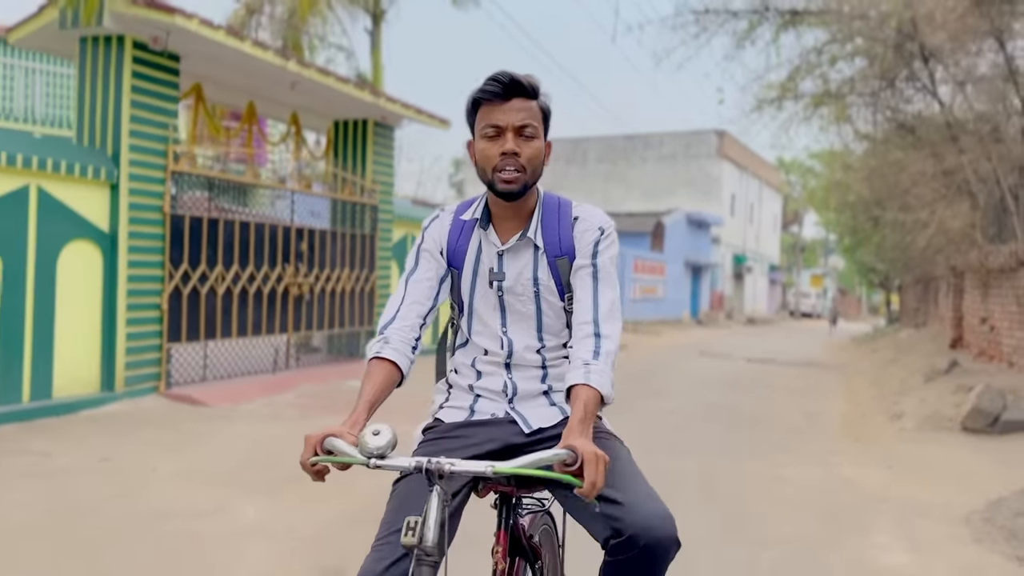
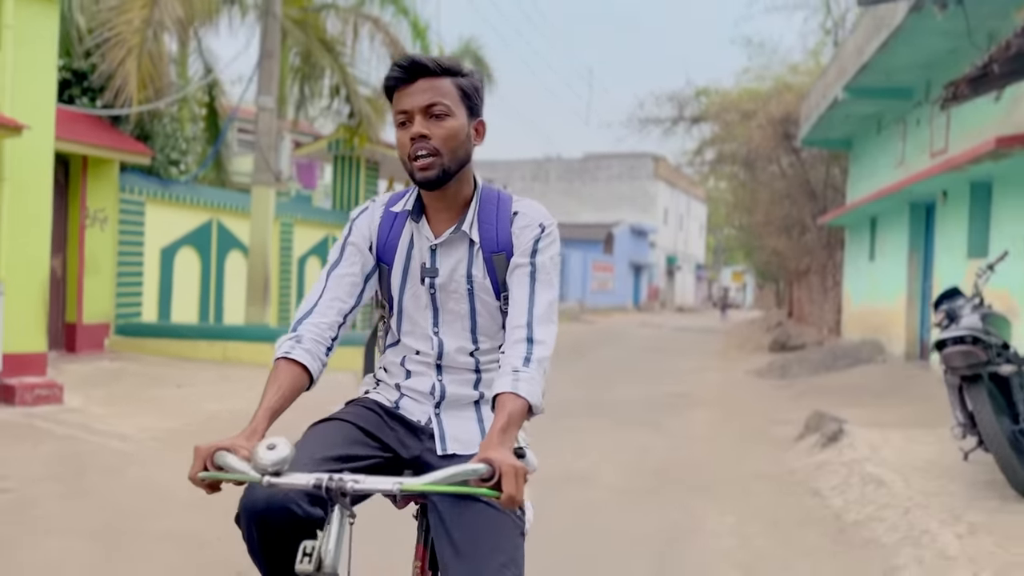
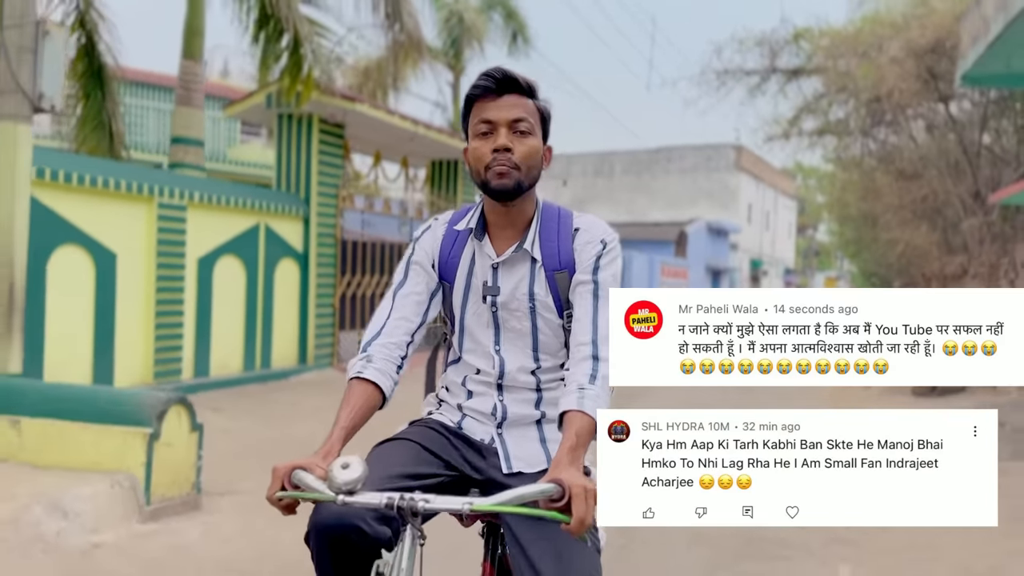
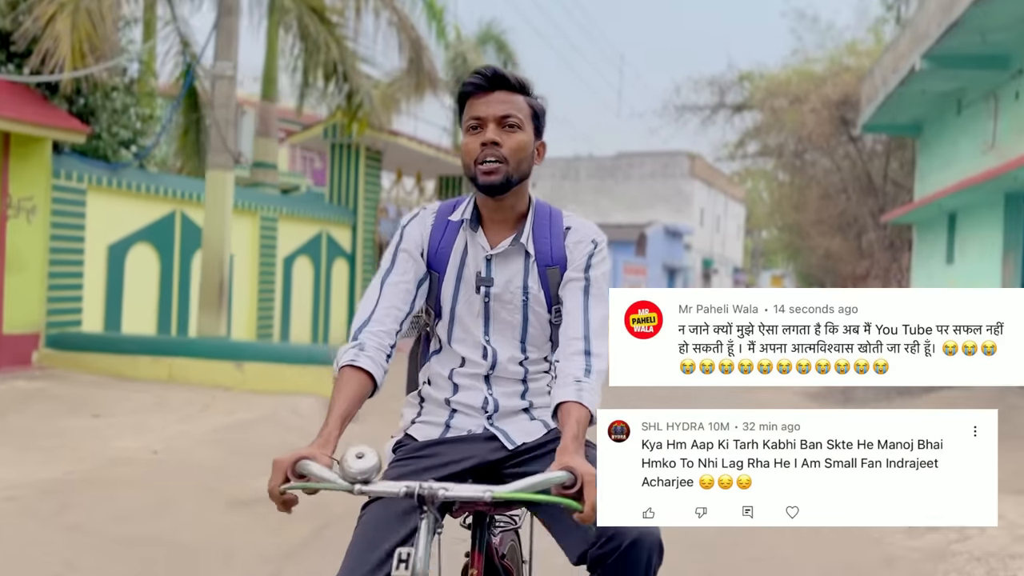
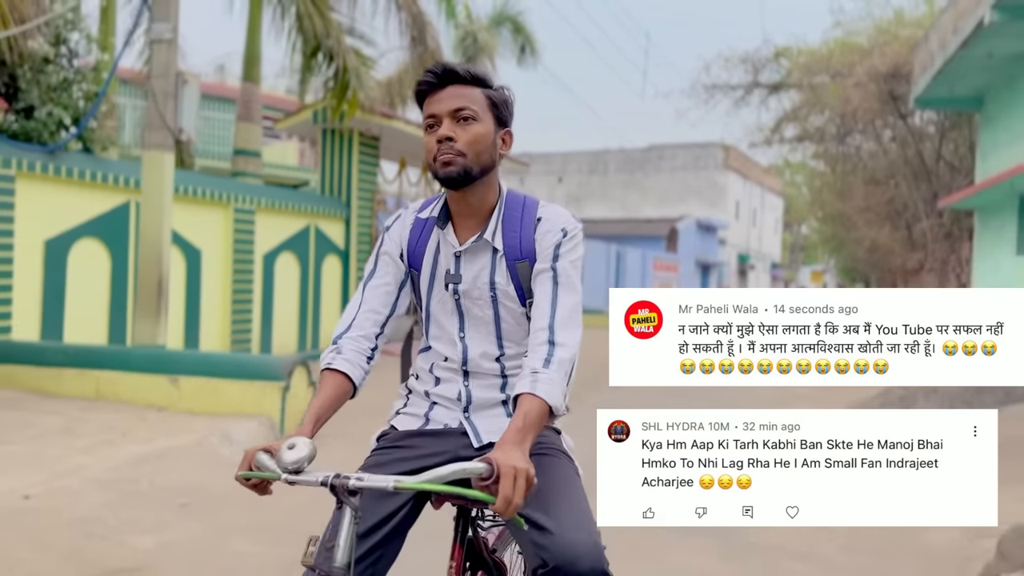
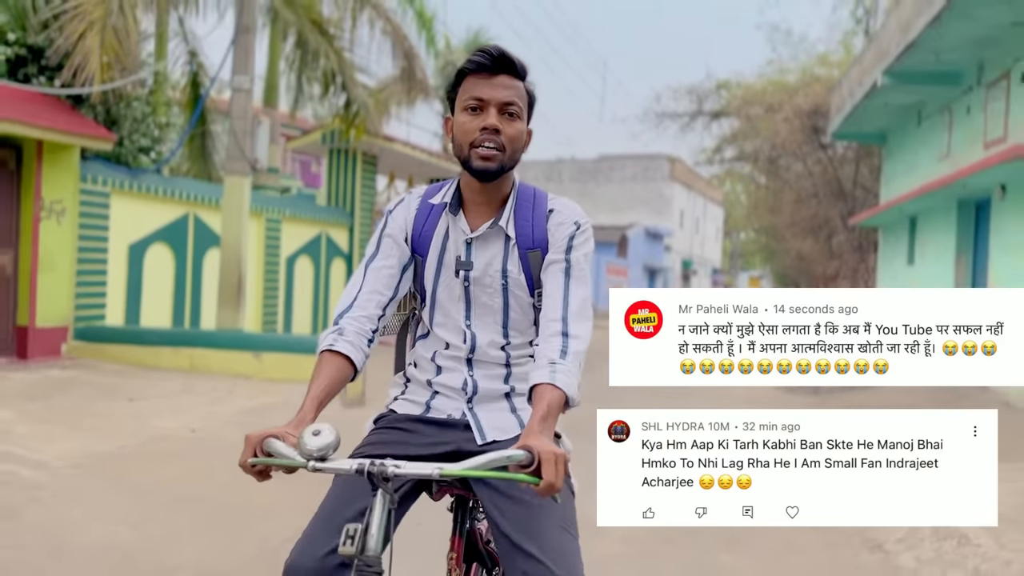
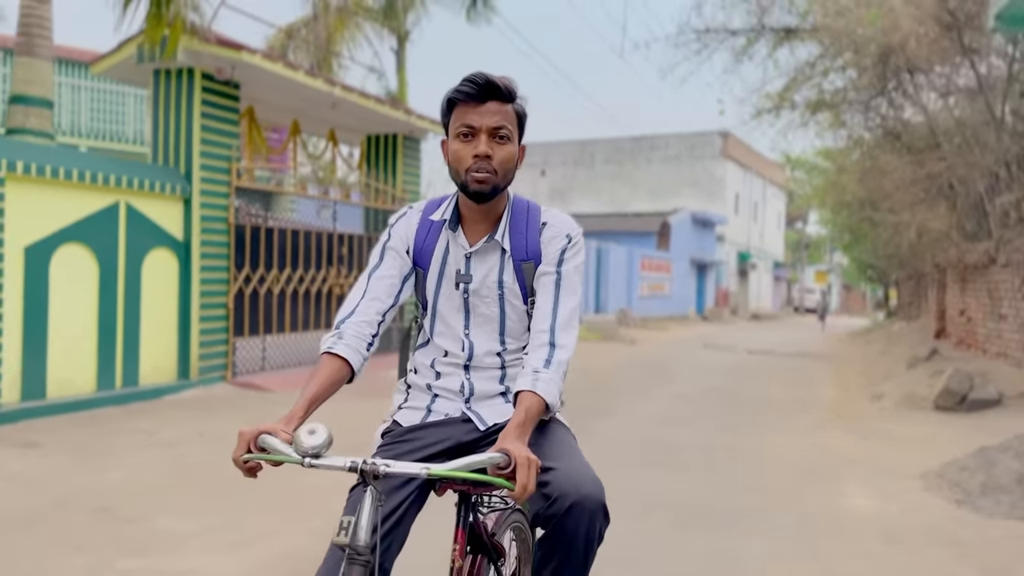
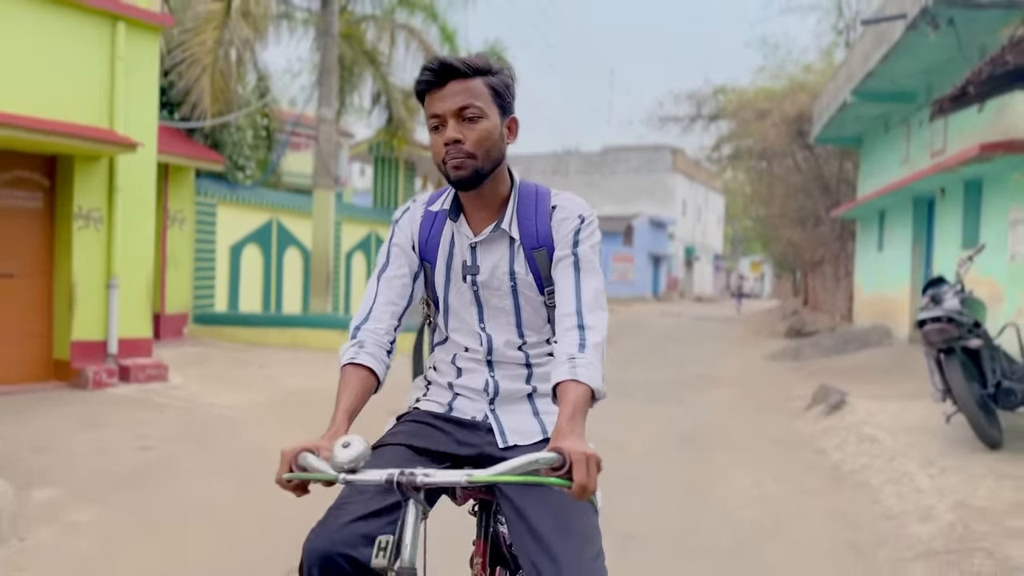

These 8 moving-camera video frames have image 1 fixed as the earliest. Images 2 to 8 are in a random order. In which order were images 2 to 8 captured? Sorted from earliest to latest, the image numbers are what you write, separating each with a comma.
7, 3, 5, 4, 6, 2, 8
